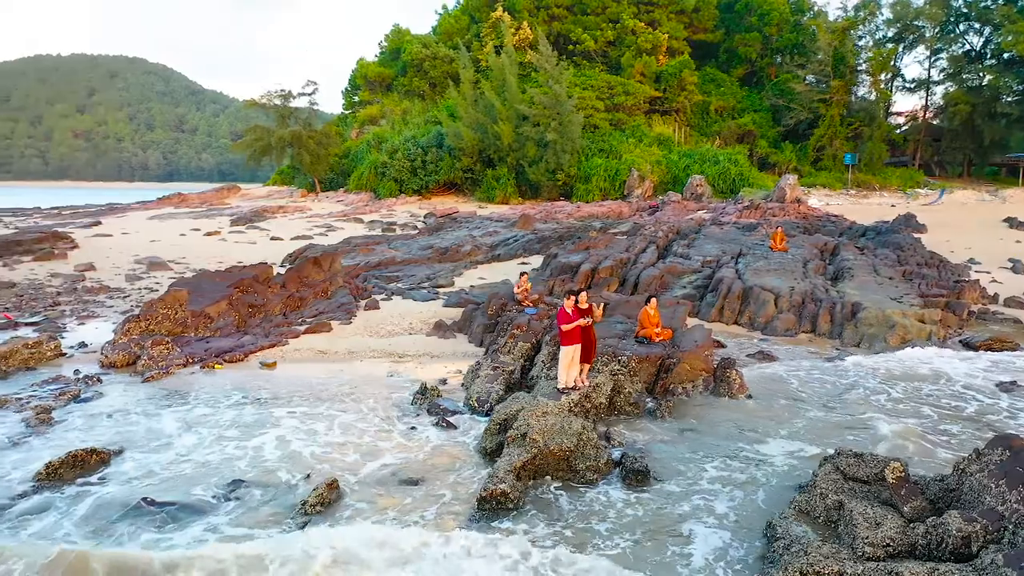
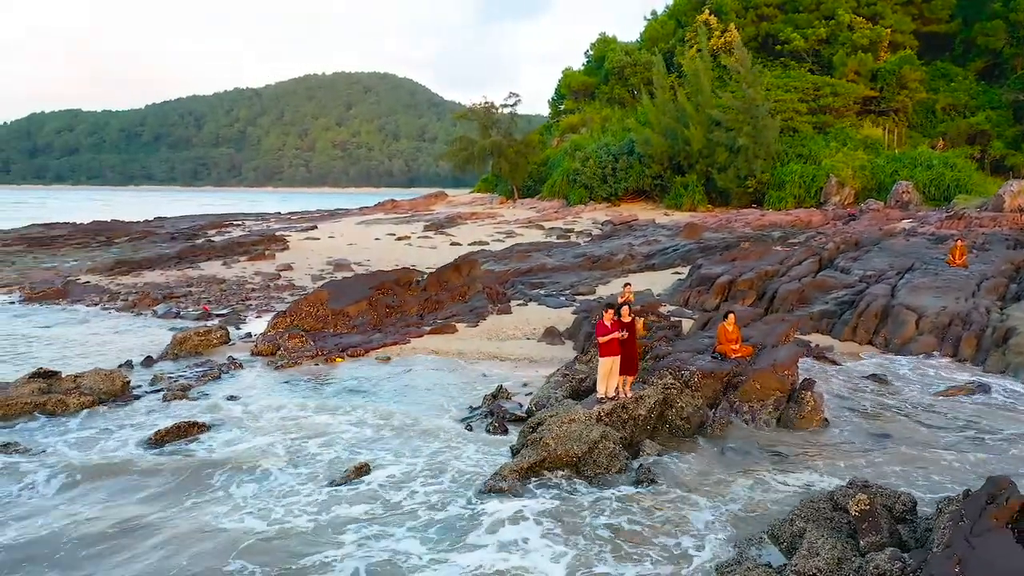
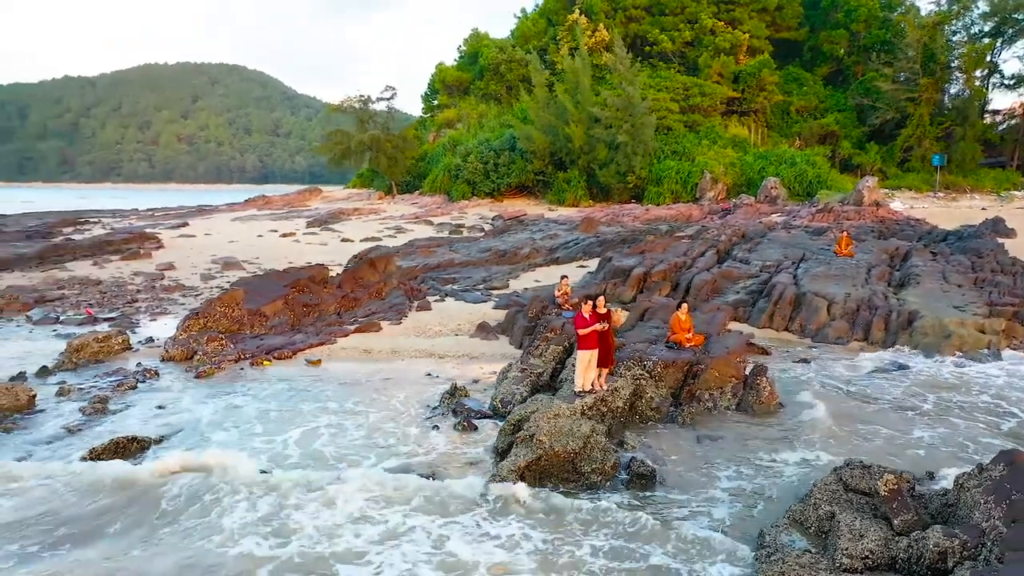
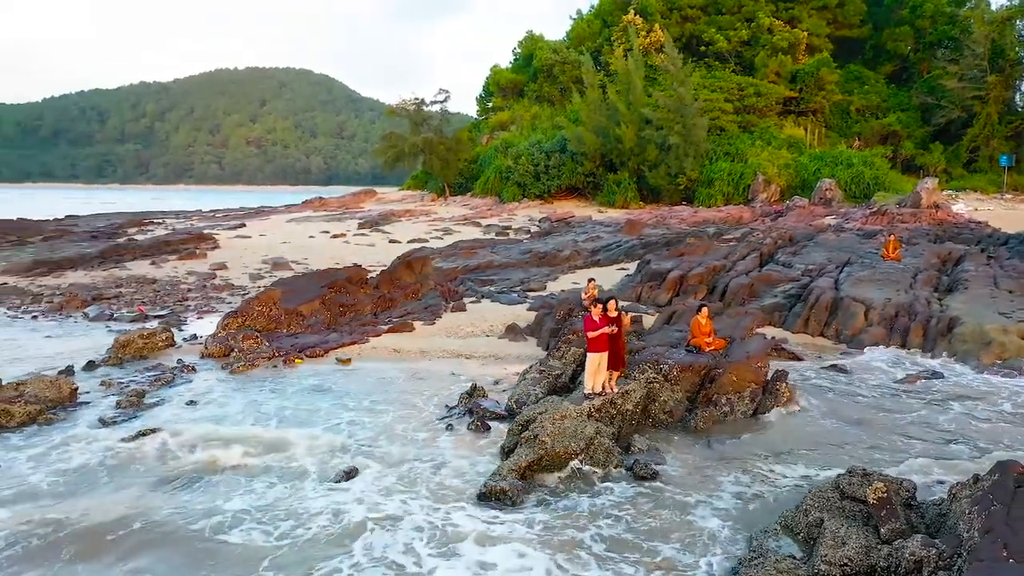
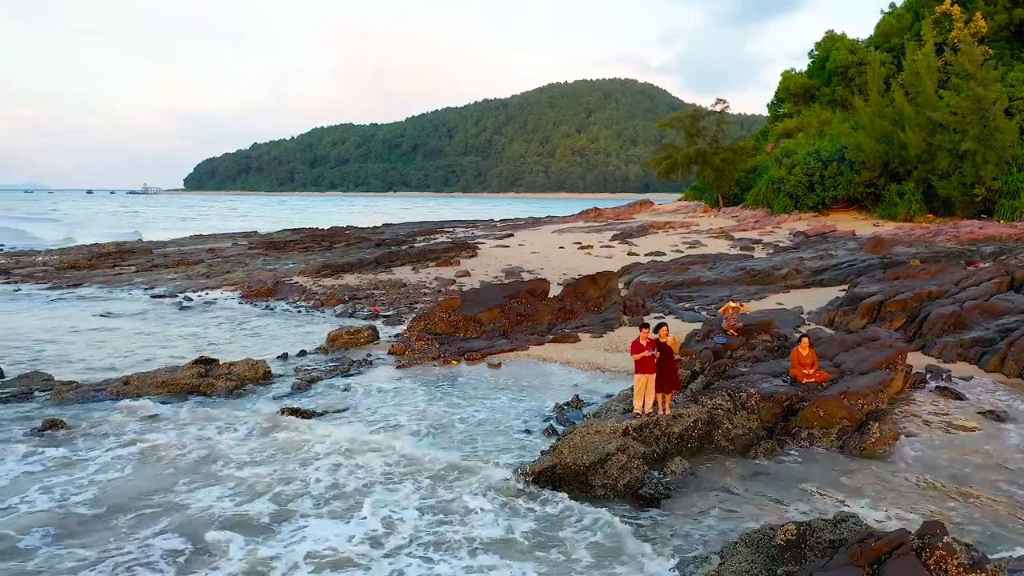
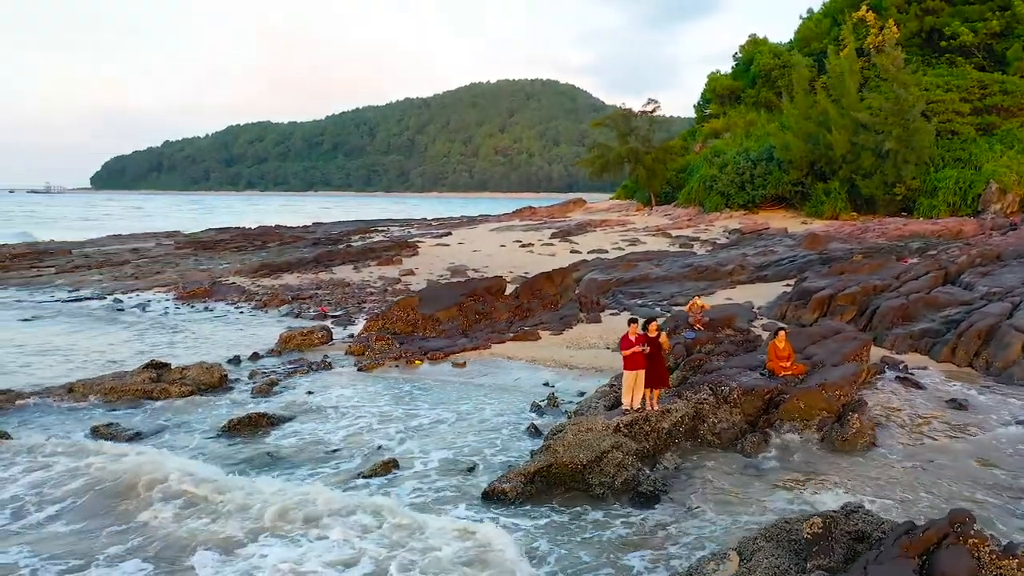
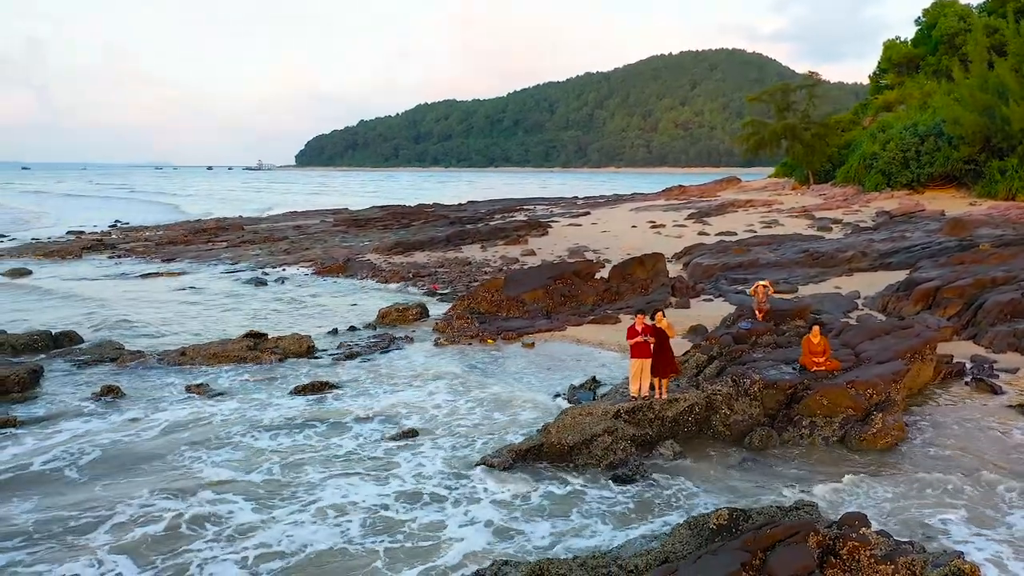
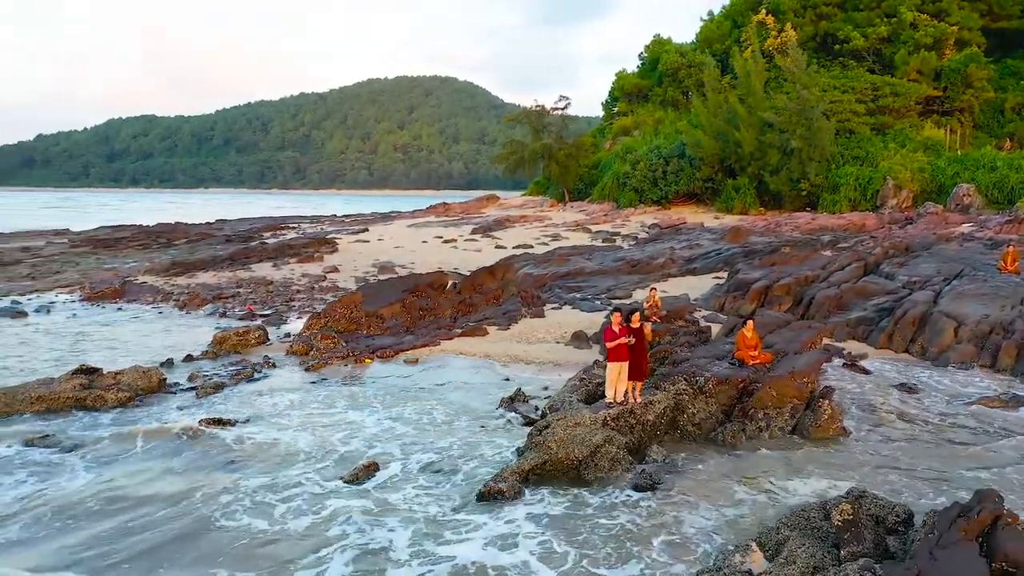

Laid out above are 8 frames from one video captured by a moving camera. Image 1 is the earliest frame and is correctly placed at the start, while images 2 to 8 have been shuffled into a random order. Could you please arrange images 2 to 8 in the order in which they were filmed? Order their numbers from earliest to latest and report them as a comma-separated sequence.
3, 4, 2, 8, 6, 5, 7
